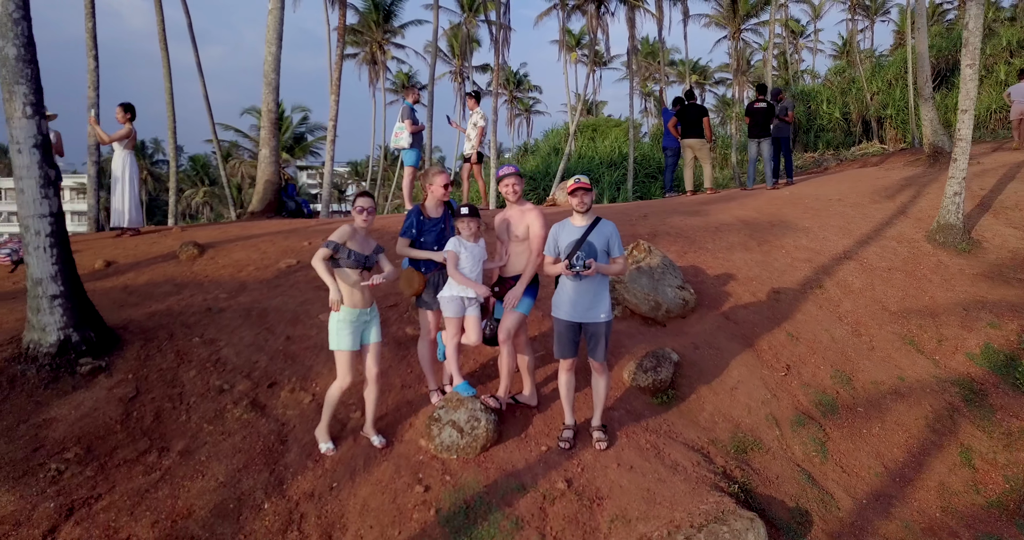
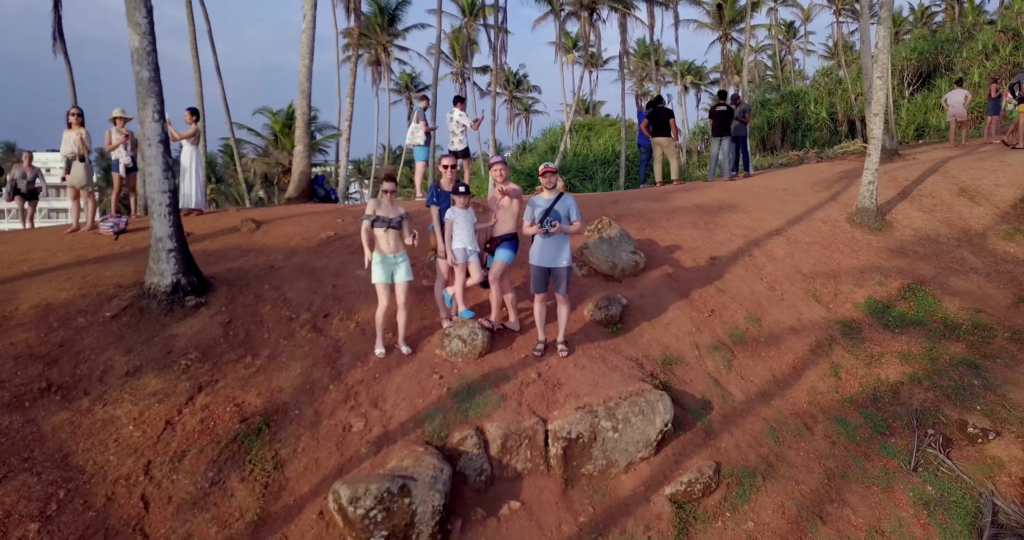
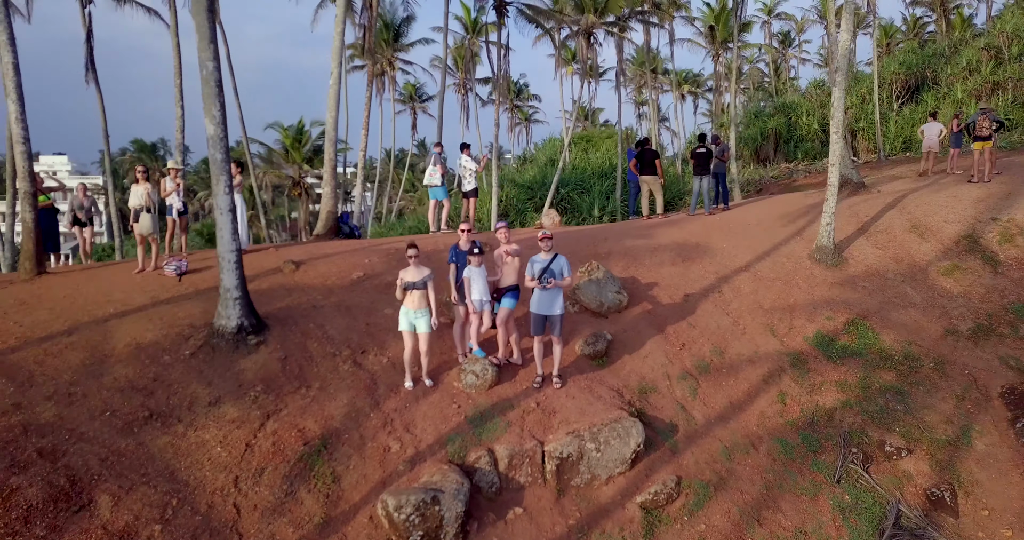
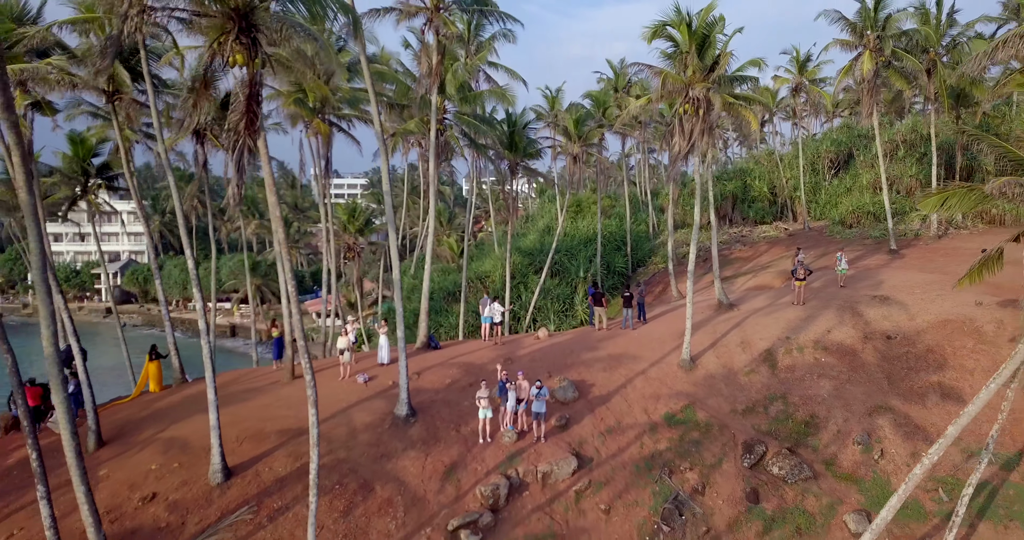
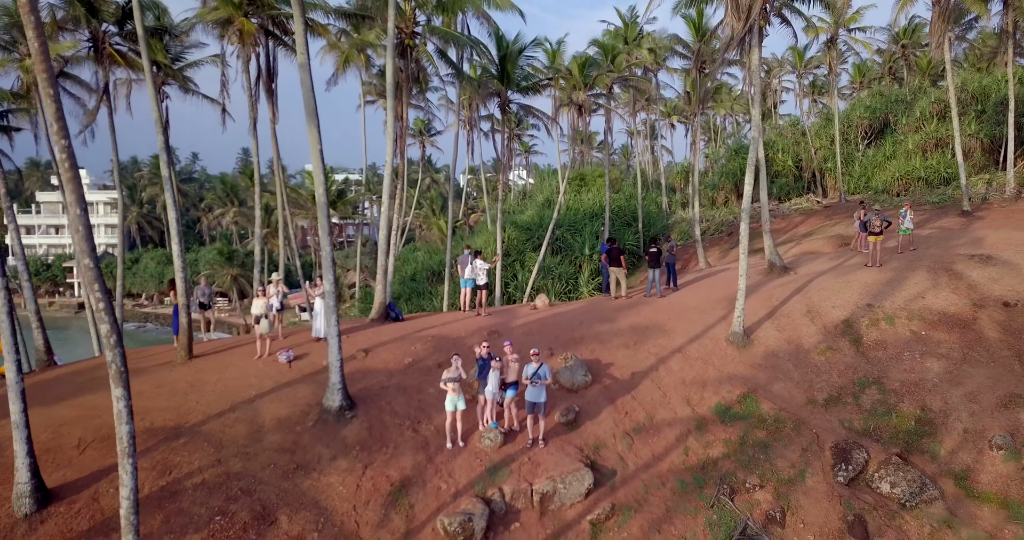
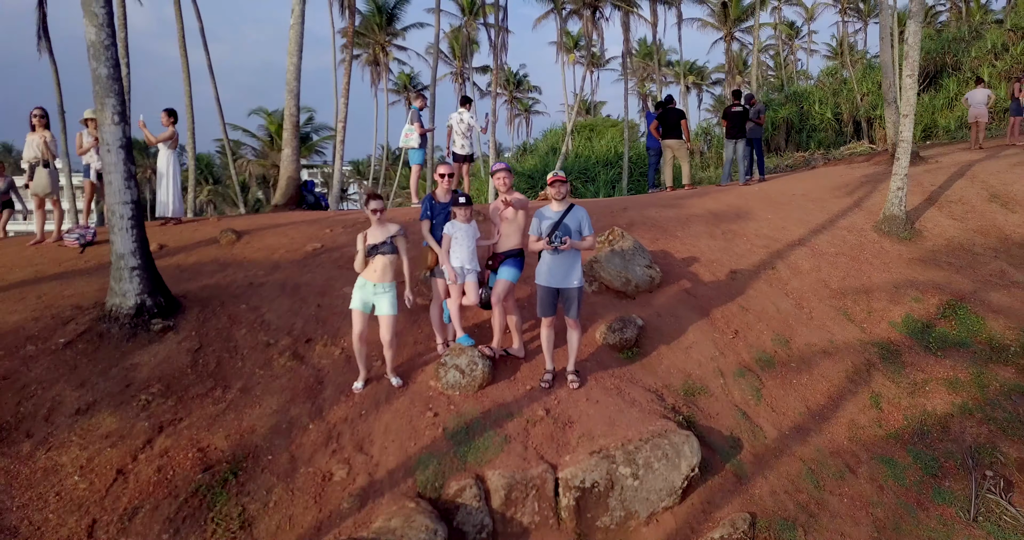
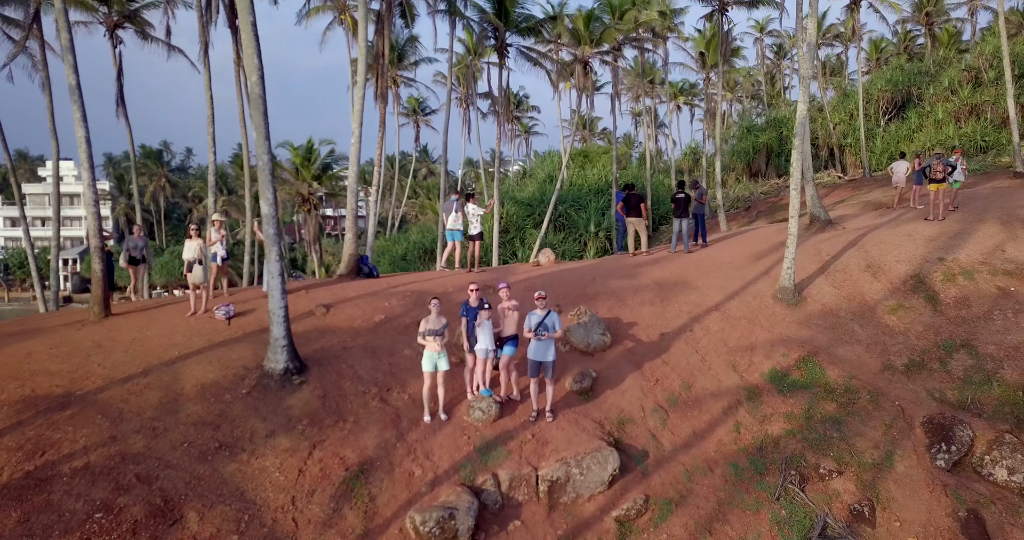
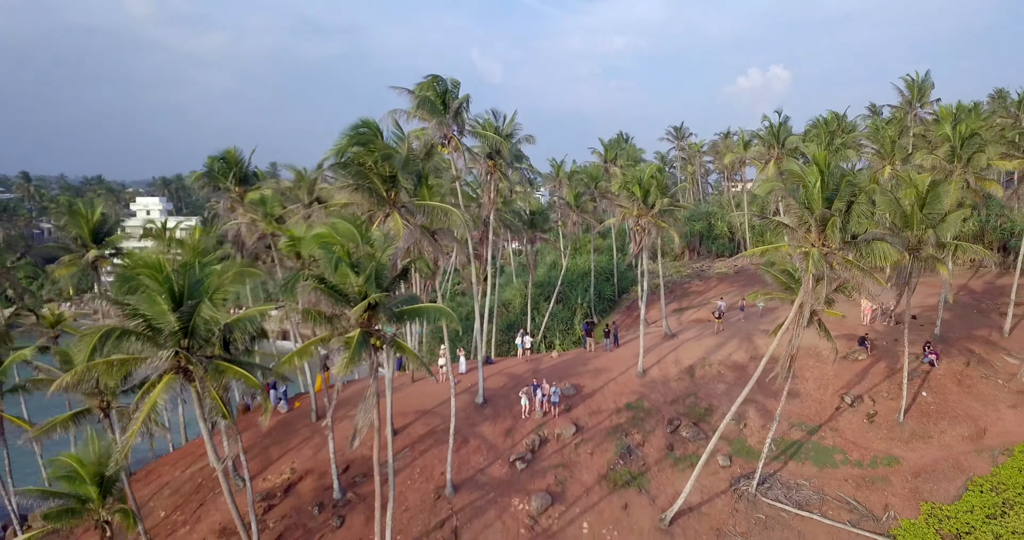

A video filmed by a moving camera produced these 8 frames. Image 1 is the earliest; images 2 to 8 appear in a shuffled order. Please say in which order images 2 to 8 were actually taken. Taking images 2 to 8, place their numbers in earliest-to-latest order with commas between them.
6, 2, 3, 7, 5, 4, 8
